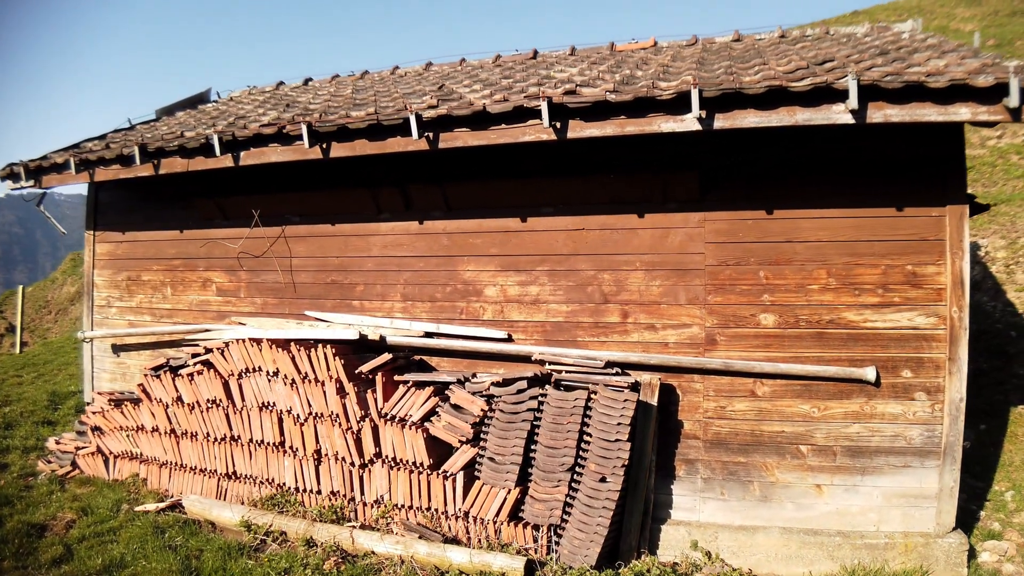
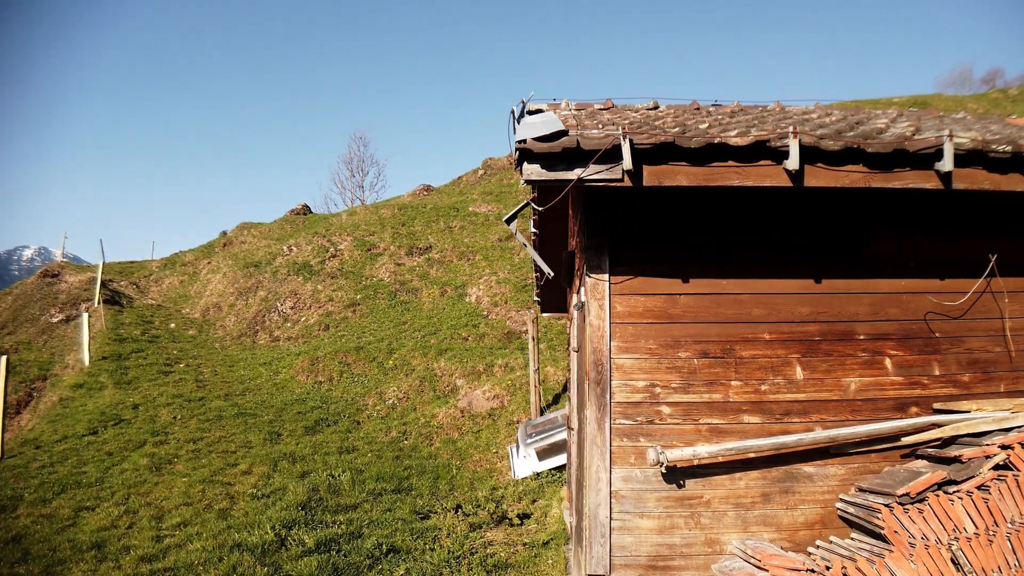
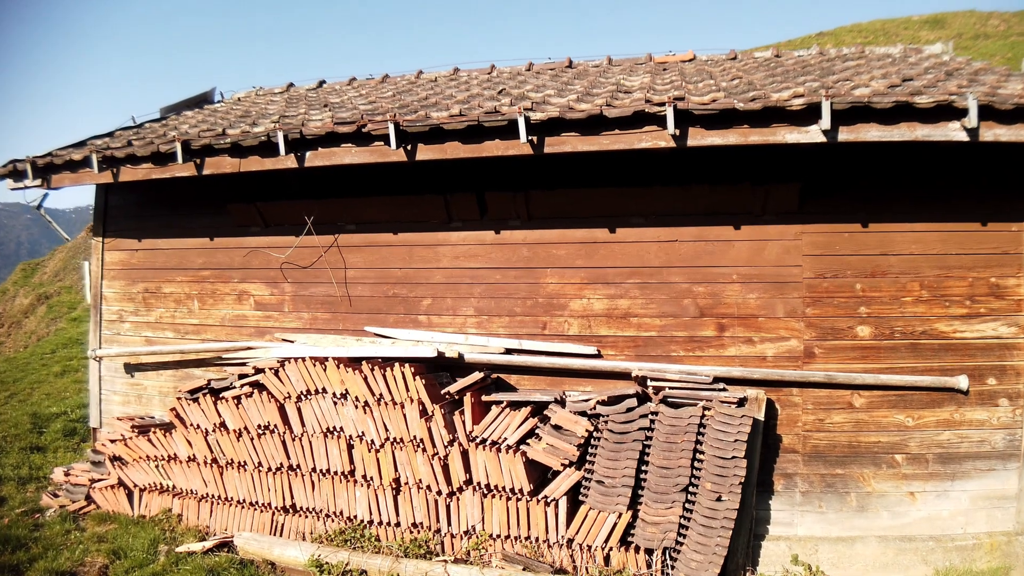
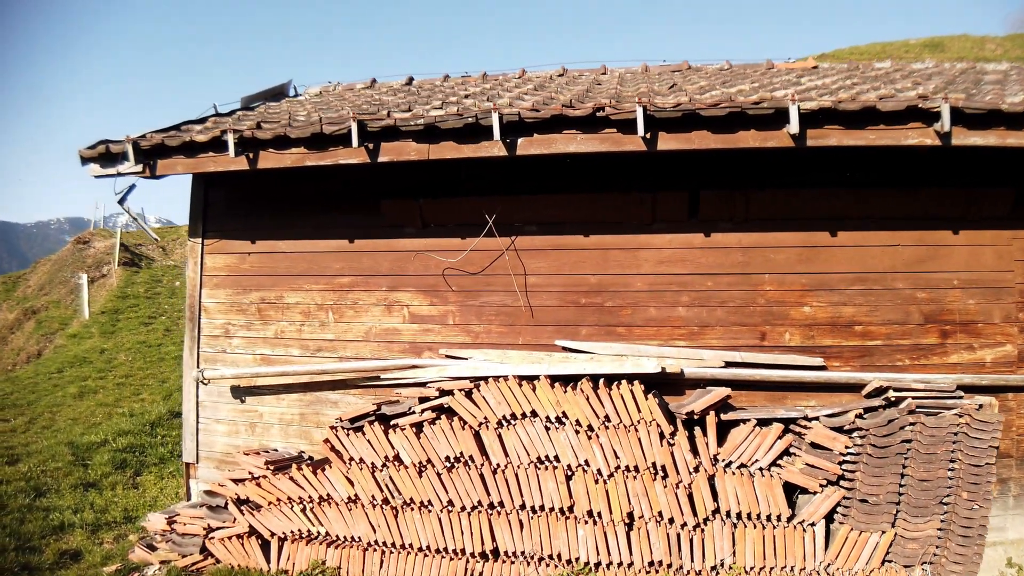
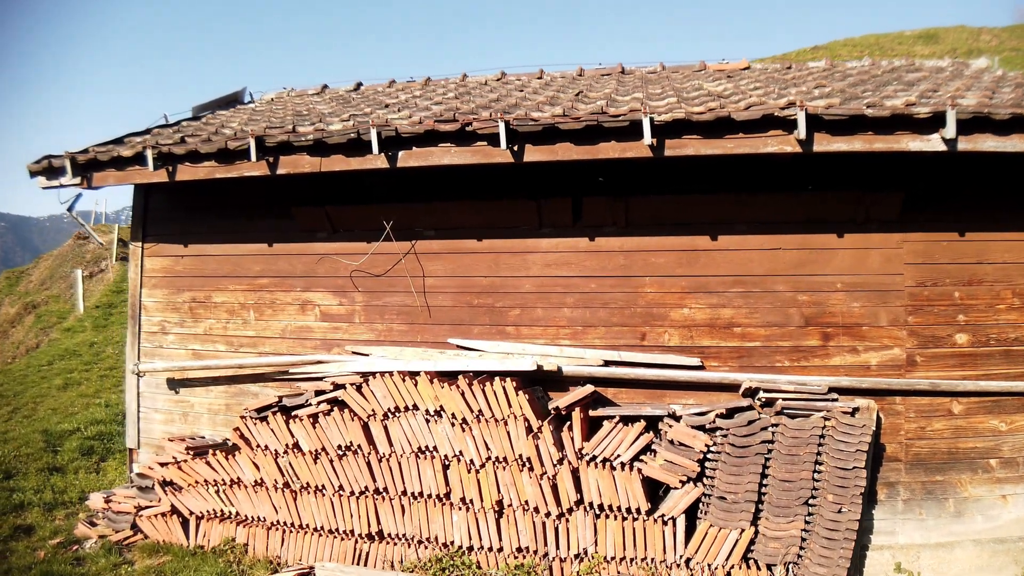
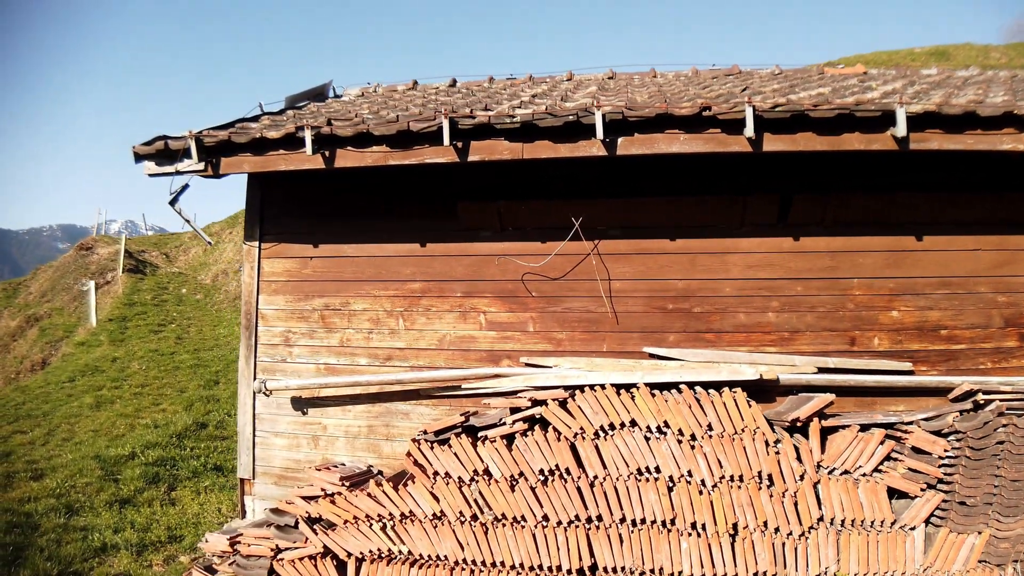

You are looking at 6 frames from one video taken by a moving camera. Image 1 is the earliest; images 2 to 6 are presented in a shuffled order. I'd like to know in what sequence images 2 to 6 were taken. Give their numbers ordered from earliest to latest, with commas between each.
3, 5, 4, 6, 2
